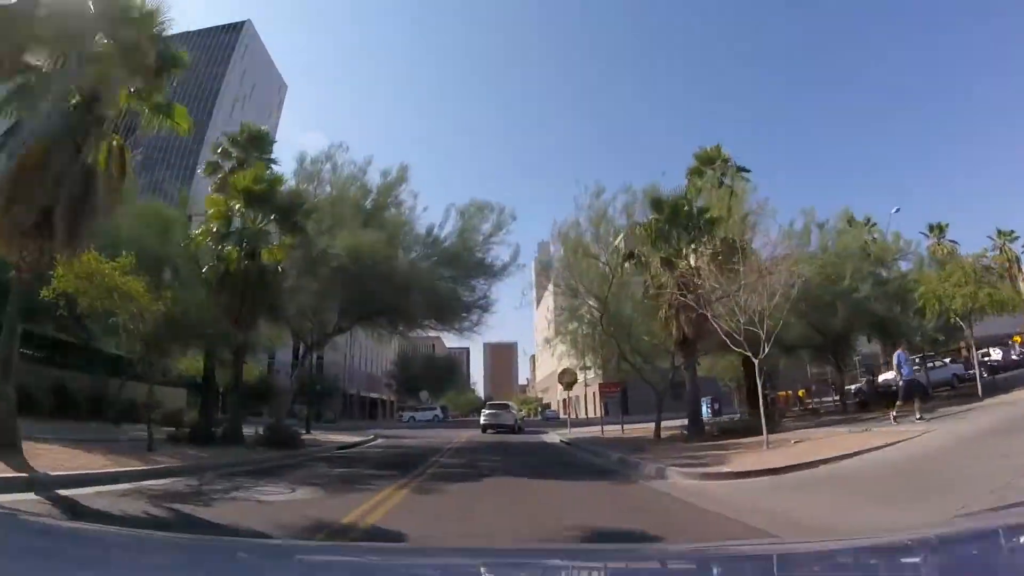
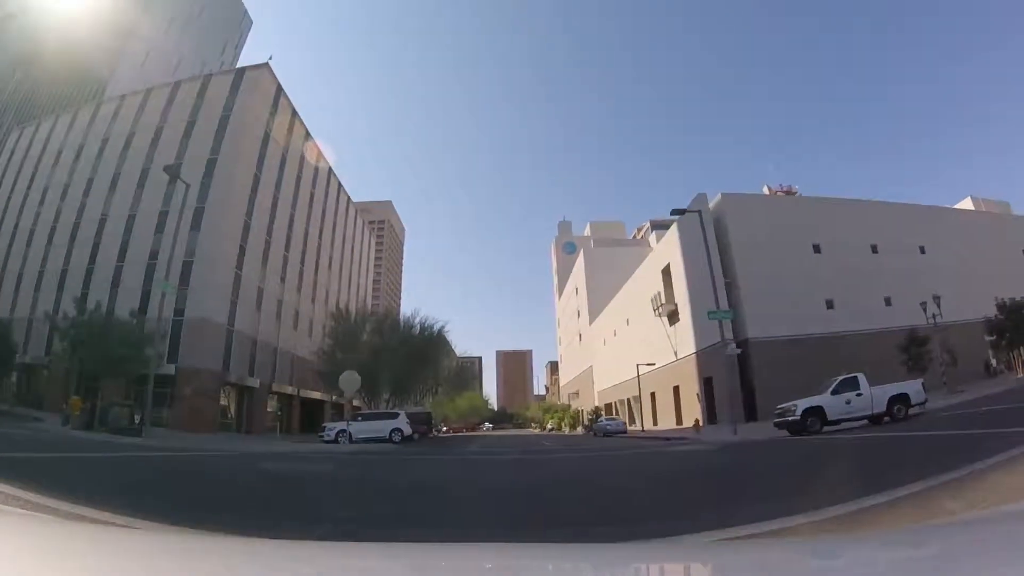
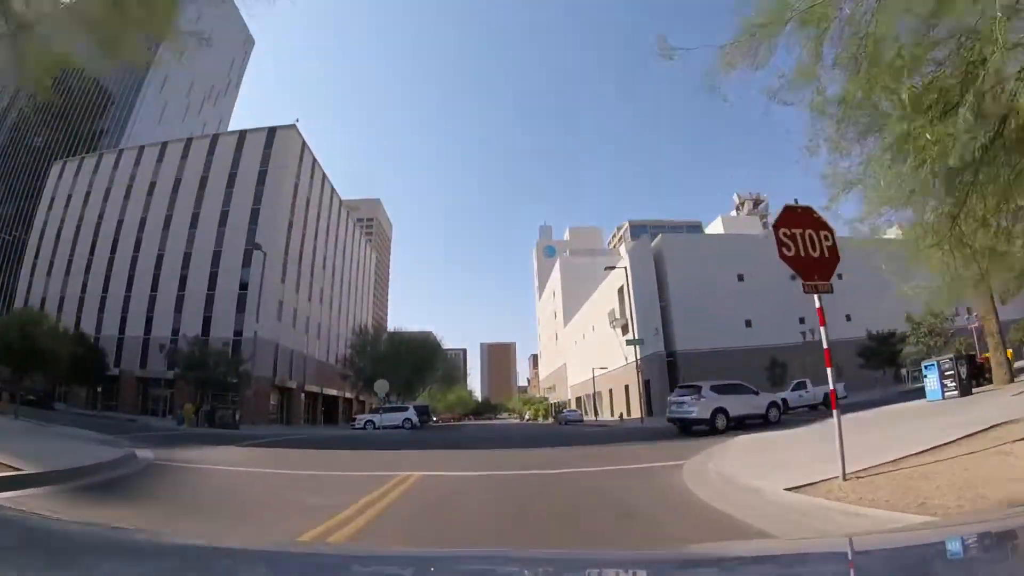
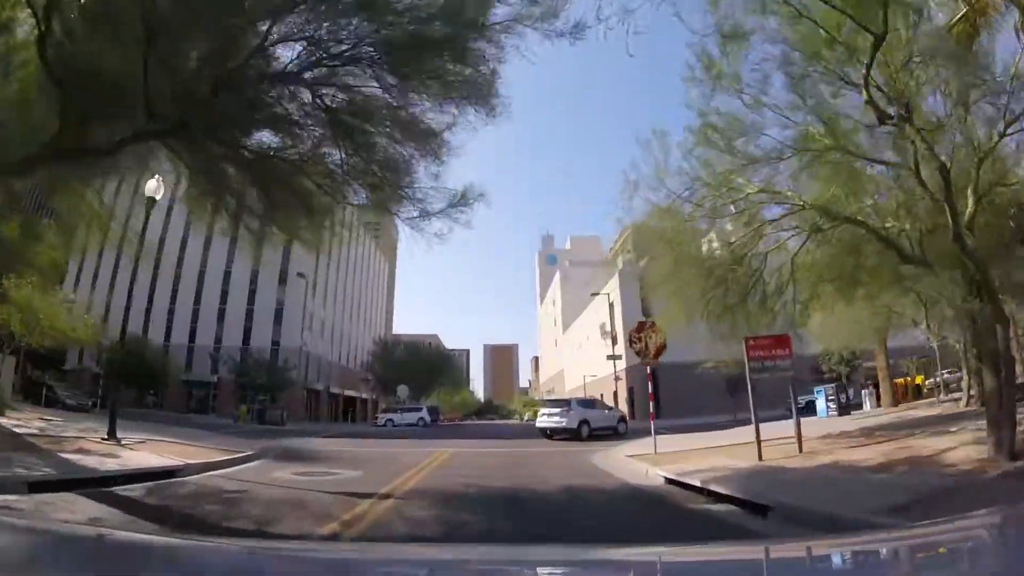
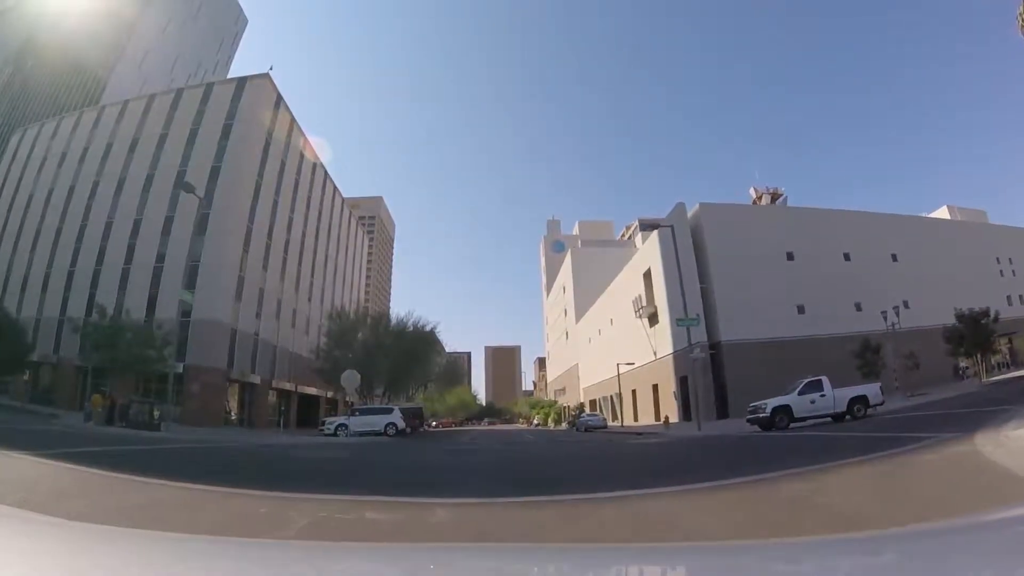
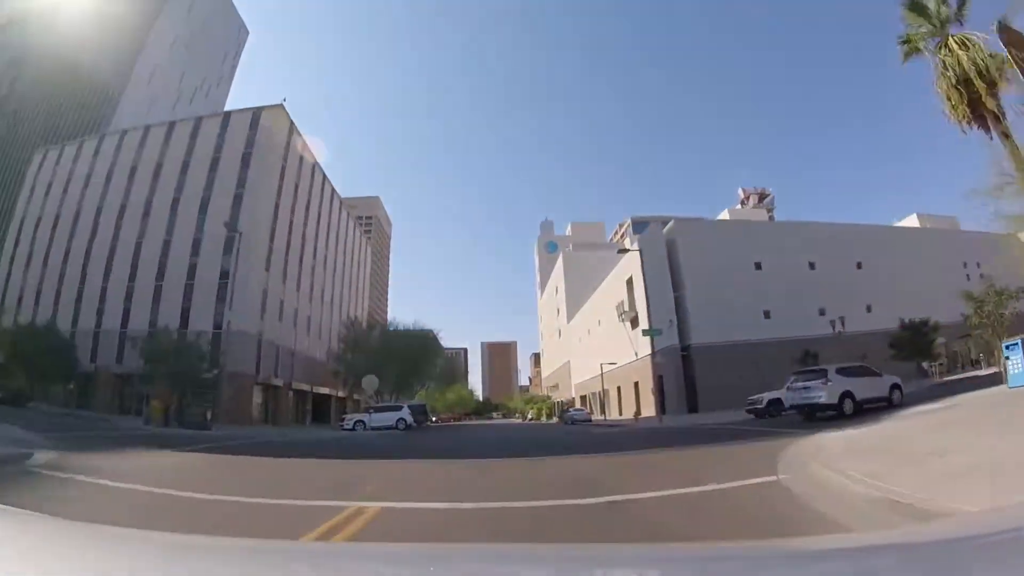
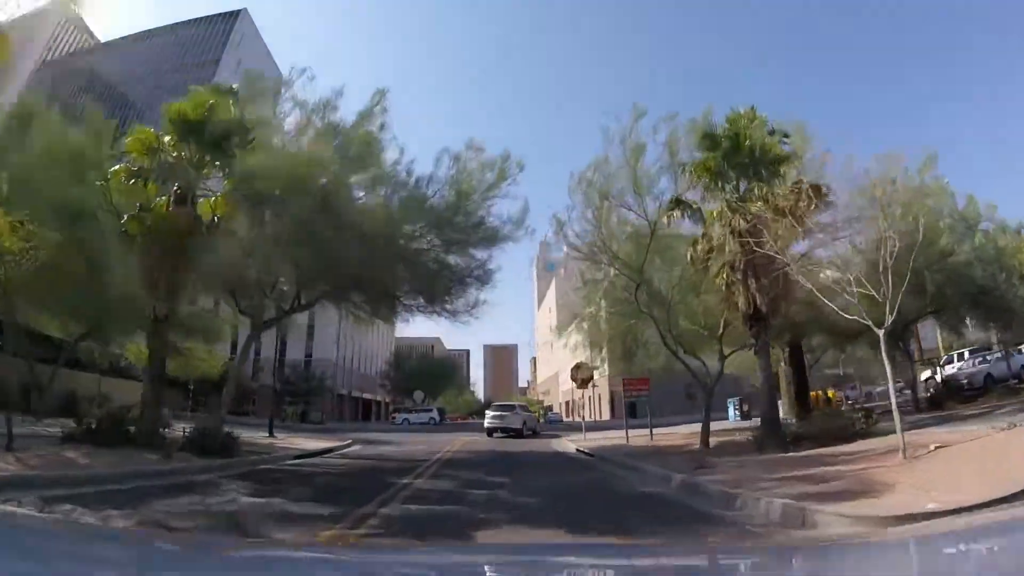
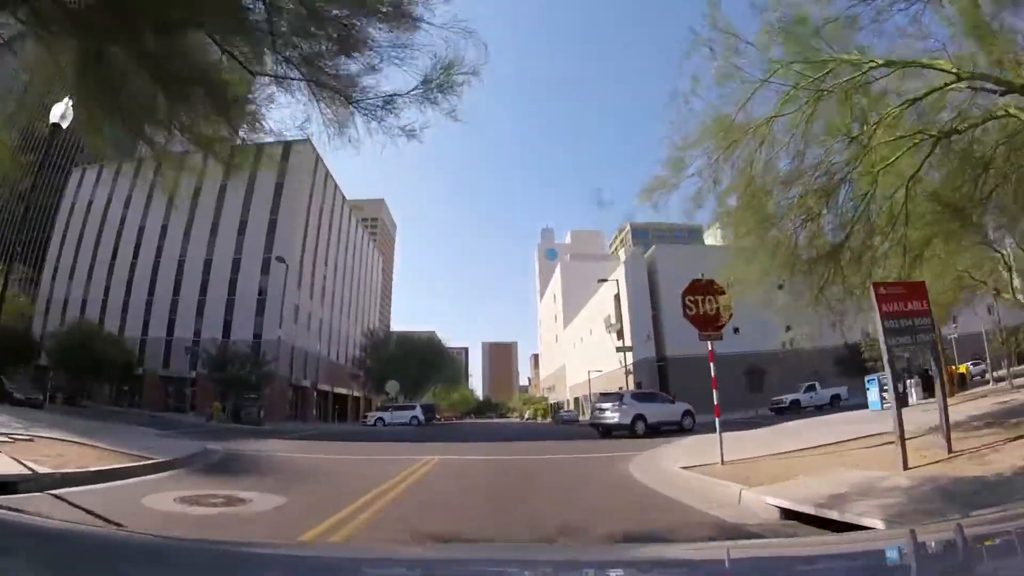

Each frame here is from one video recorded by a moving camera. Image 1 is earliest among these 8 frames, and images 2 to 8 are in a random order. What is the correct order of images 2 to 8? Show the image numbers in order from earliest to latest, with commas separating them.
7, 4, 8, 3, 6, 5, 2
